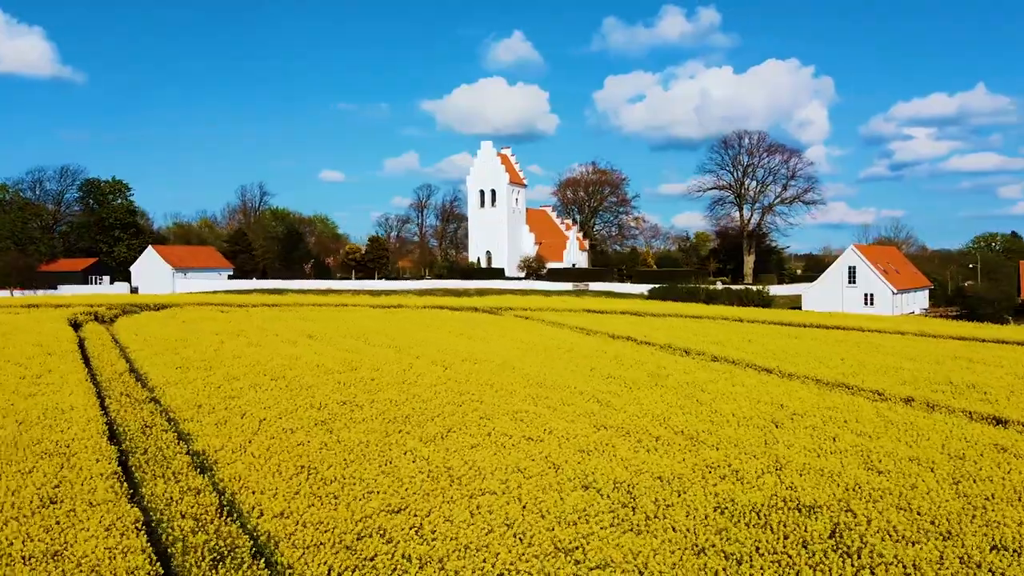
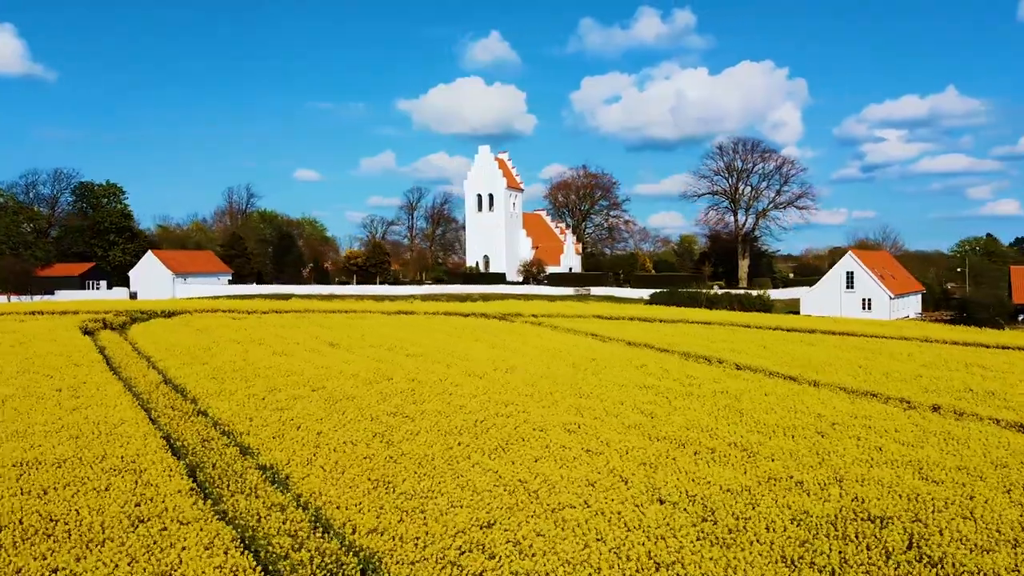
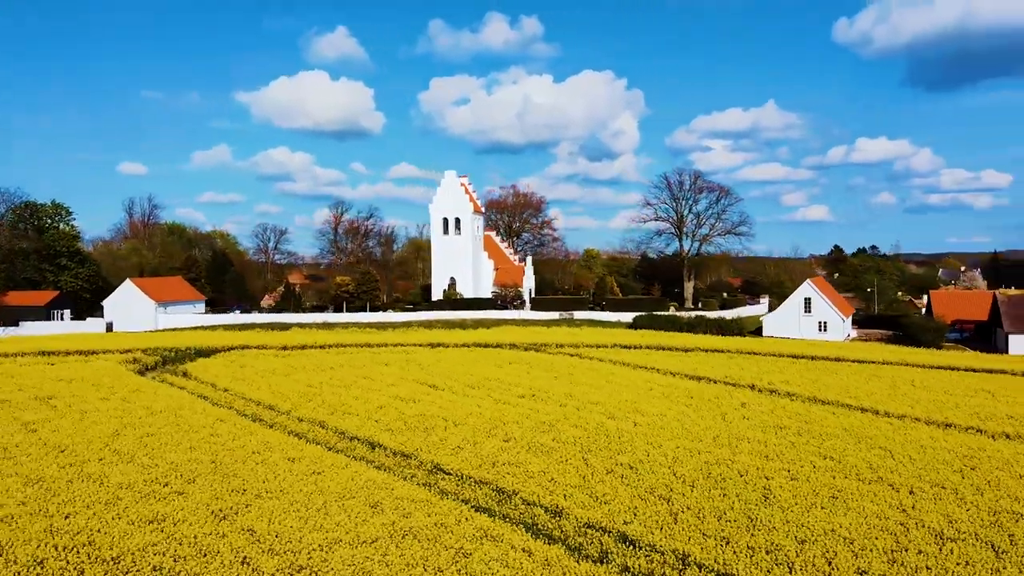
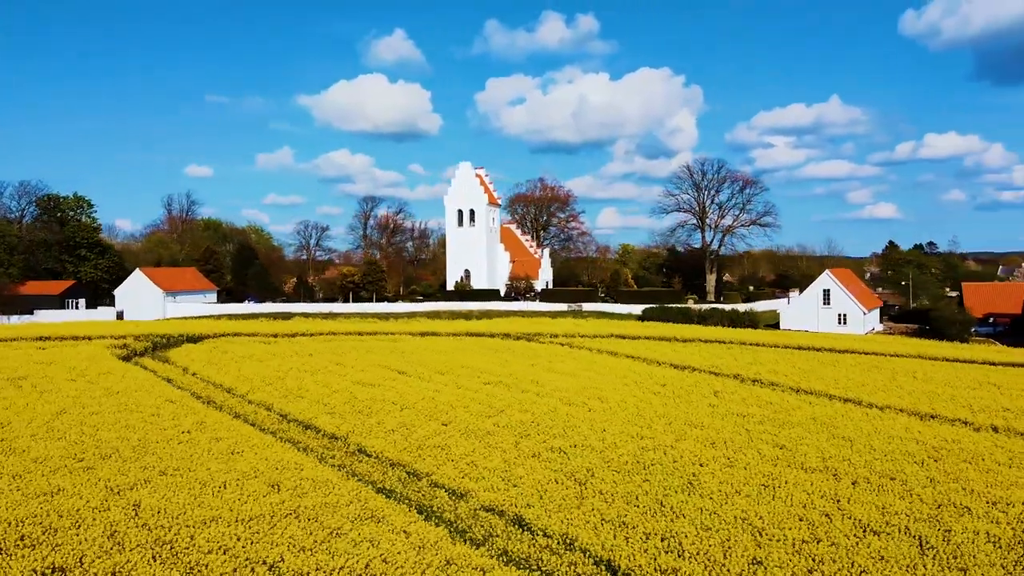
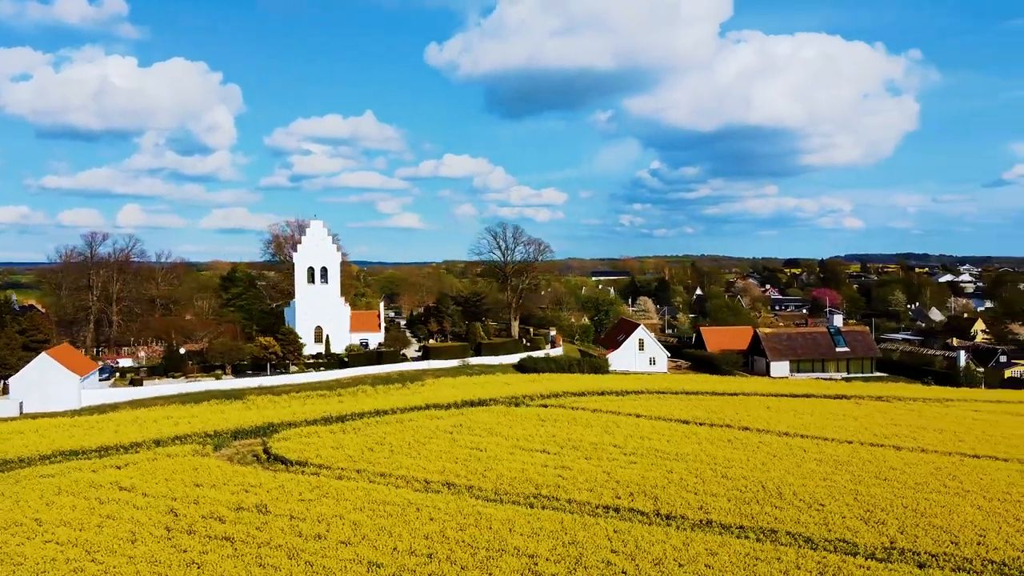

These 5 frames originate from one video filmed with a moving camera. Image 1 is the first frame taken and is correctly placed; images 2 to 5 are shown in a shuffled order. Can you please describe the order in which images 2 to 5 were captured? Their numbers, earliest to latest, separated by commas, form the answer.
2, 4, 3, 5
